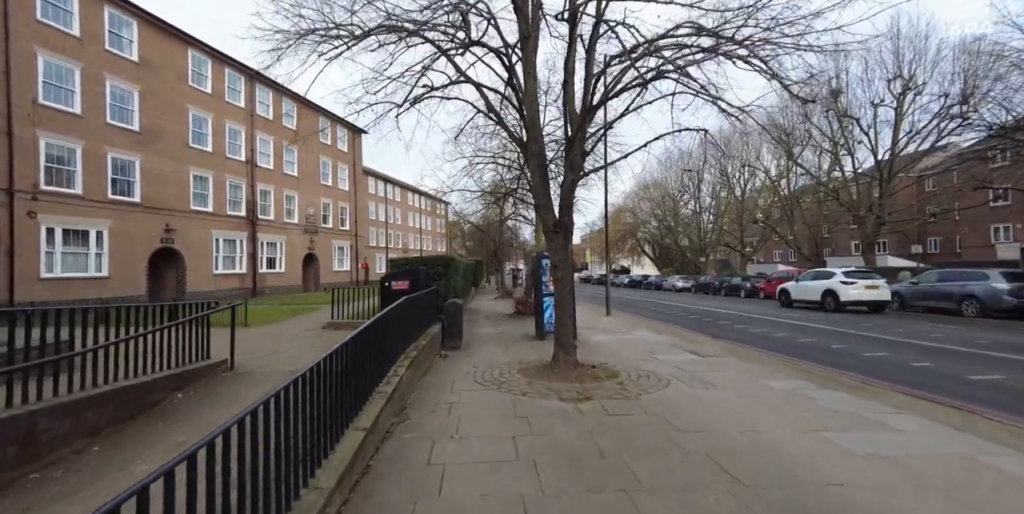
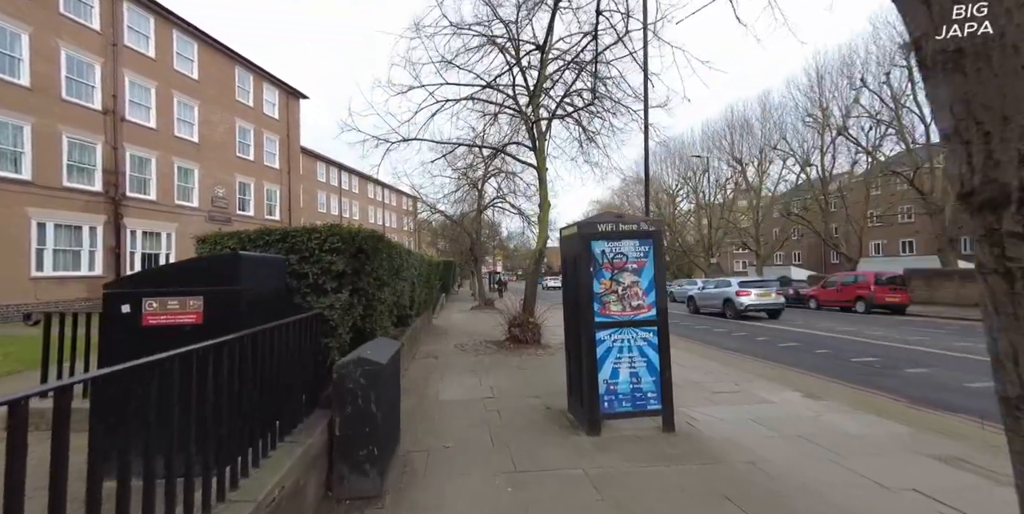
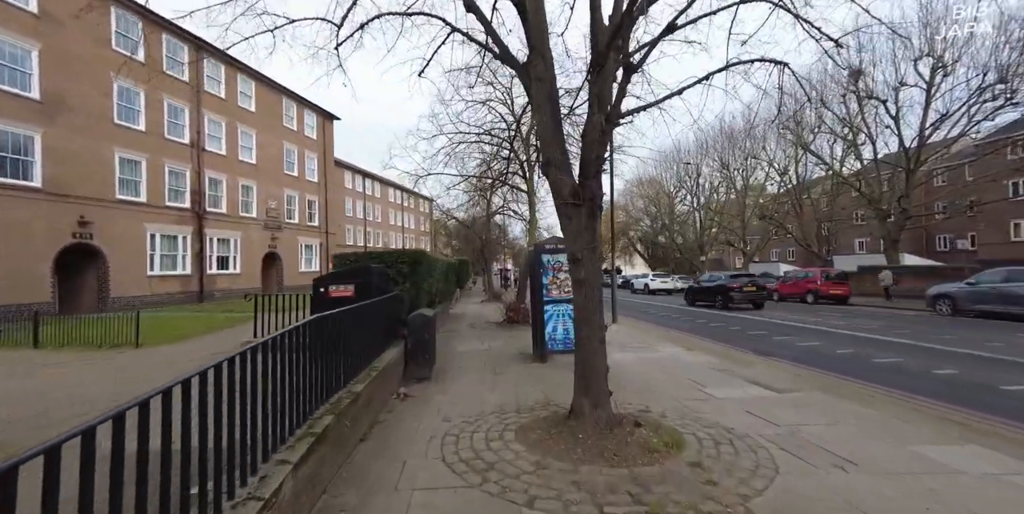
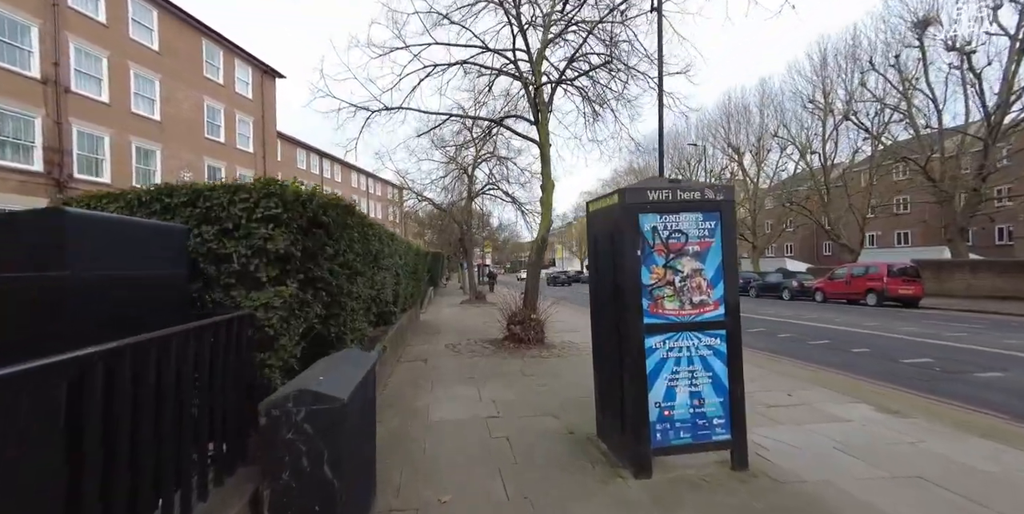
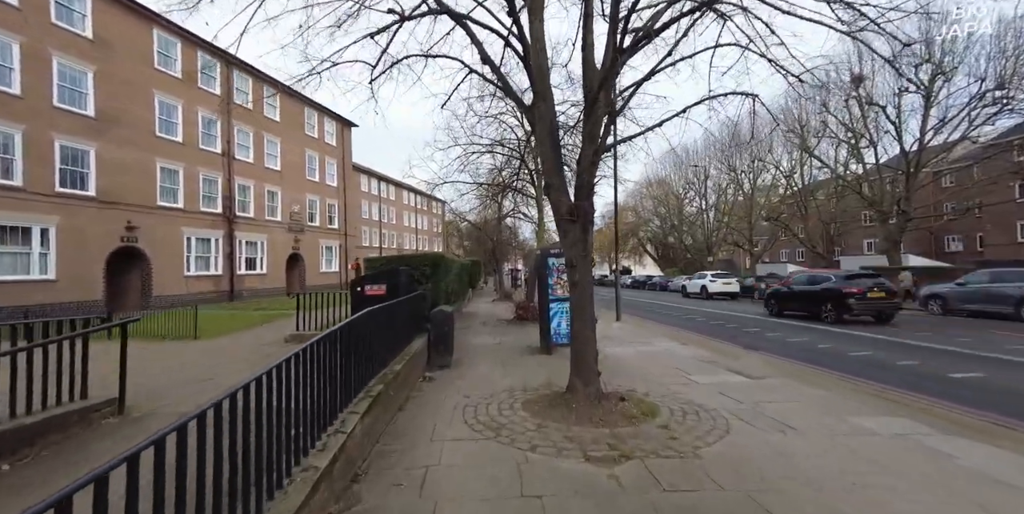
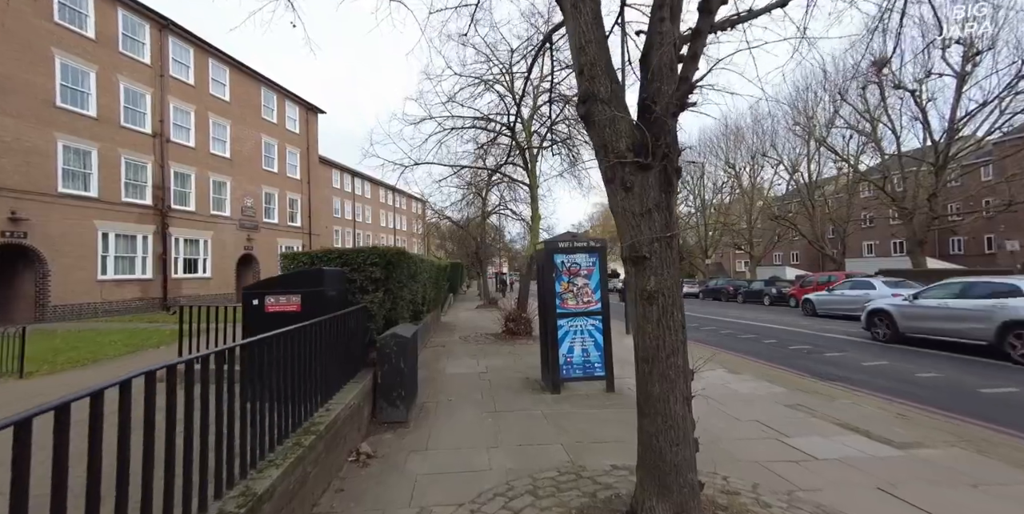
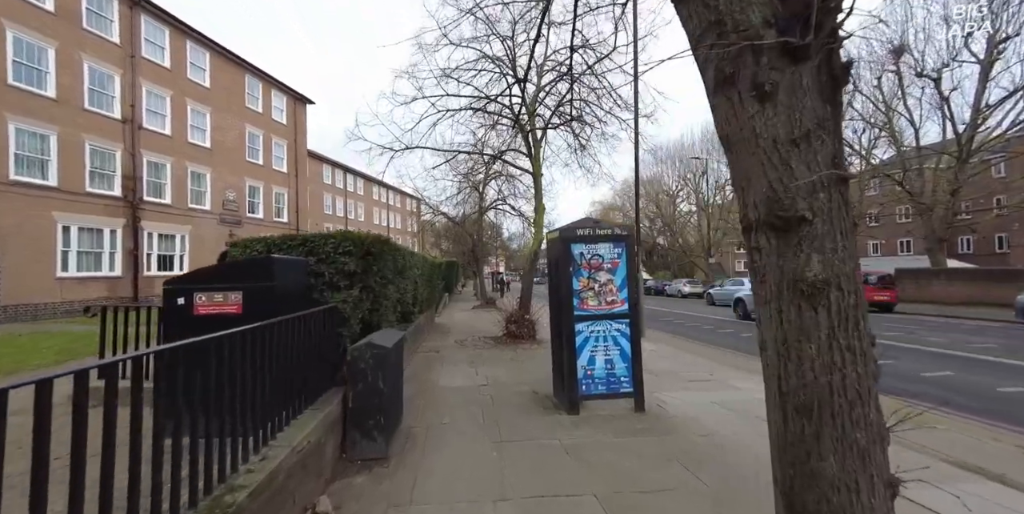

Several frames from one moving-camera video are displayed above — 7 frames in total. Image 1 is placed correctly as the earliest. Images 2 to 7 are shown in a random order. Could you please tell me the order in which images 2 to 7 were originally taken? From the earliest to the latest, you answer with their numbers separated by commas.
5, 3, 6, 7, 2, 4
